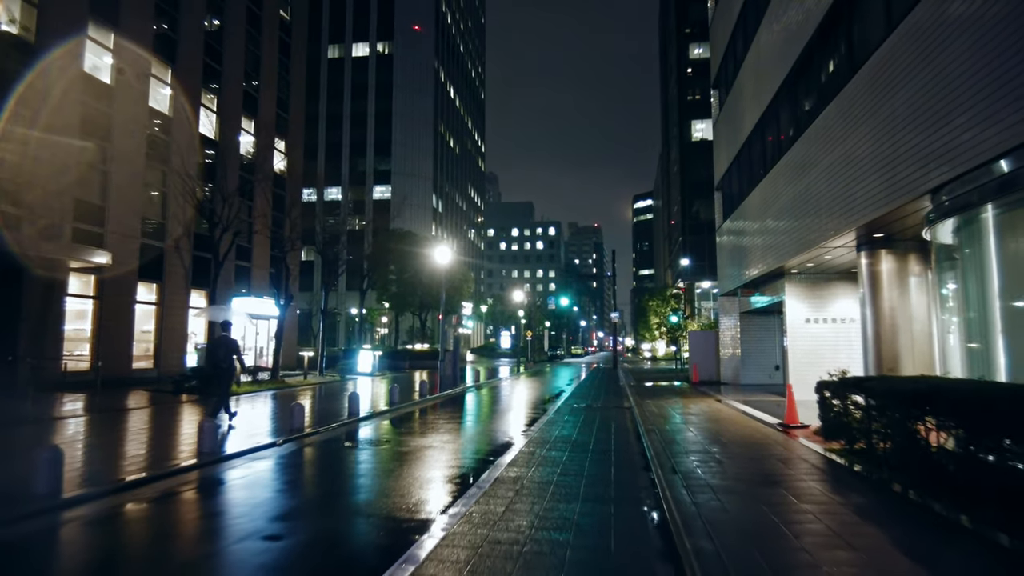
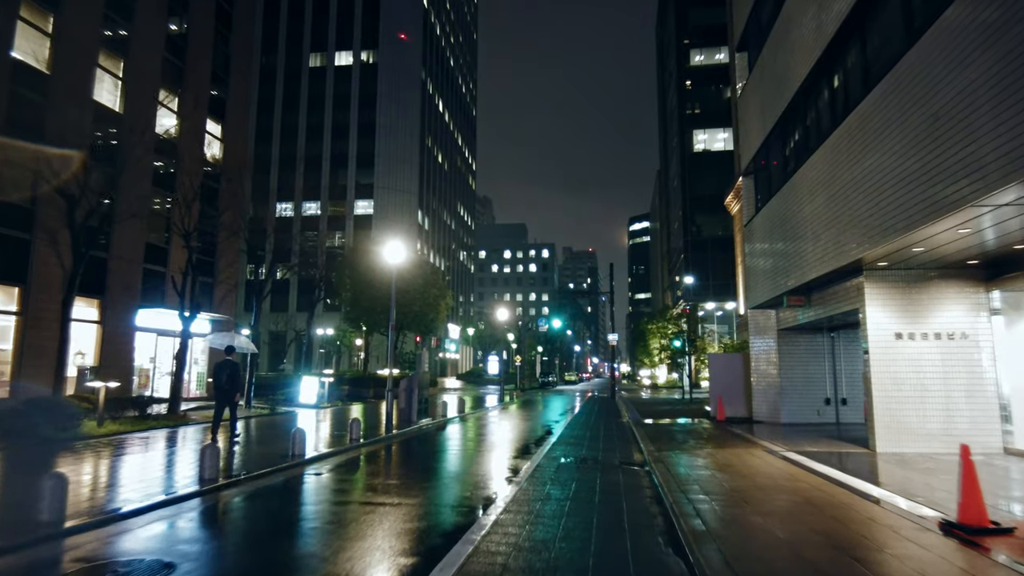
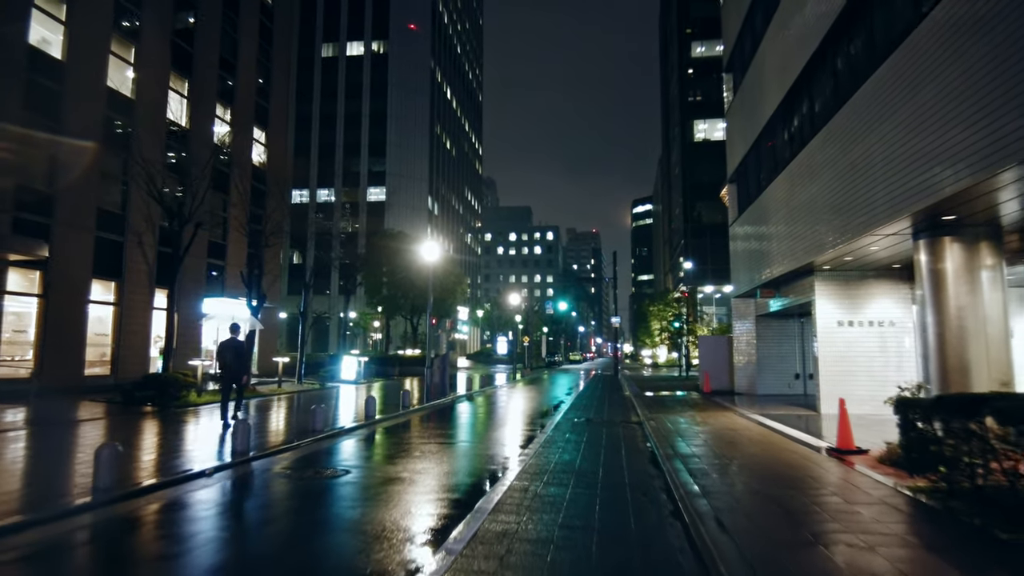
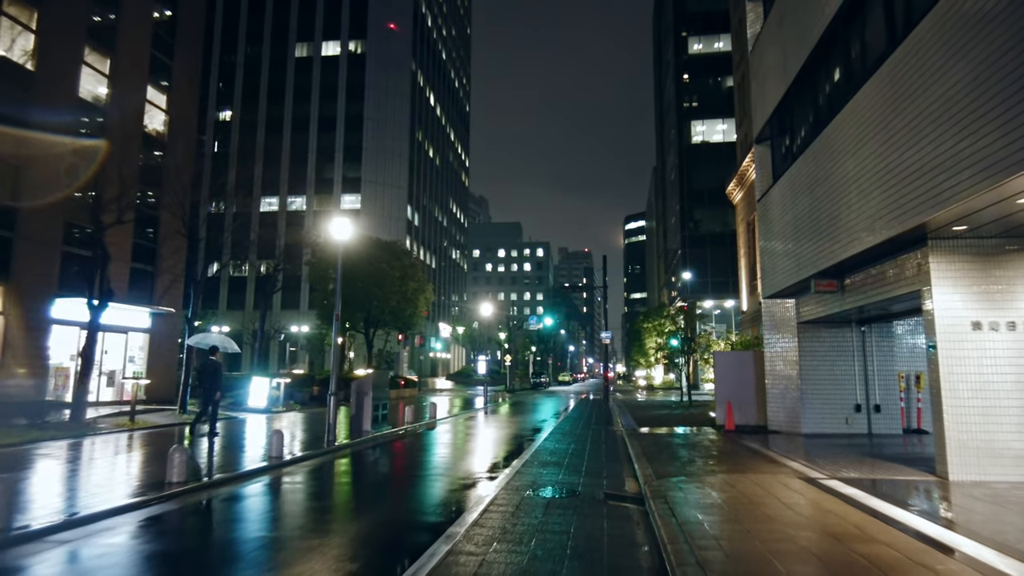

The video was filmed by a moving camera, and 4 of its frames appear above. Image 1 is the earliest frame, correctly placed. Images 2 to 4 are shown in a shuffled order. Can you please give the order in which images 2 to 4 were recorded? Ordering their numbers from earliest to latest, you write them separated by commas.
3, 2, 4
